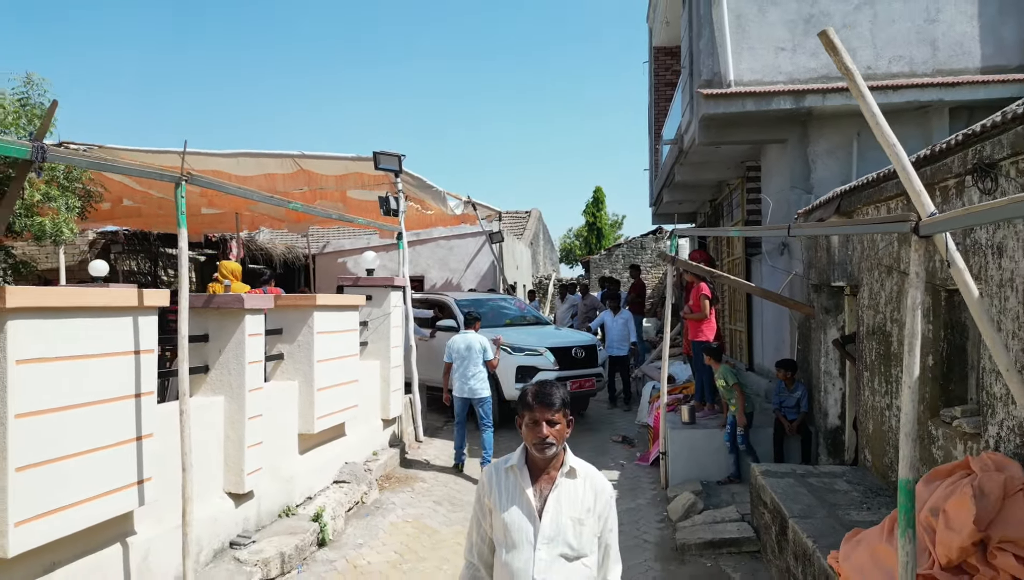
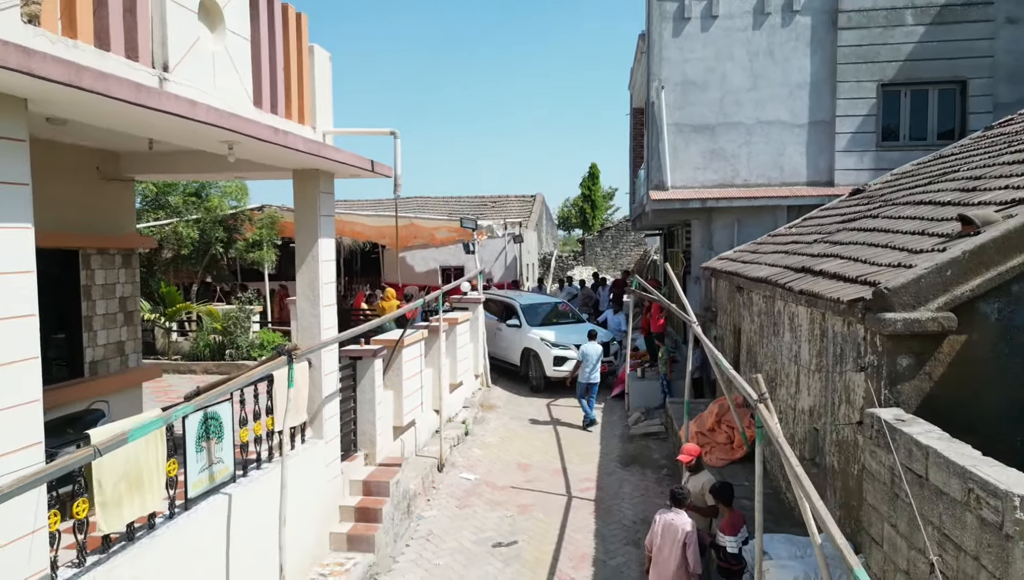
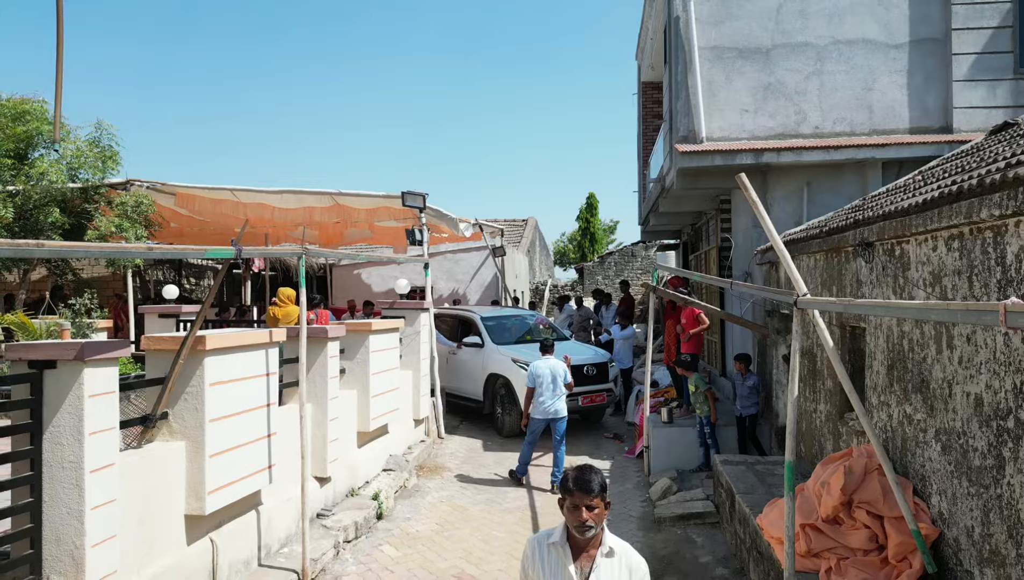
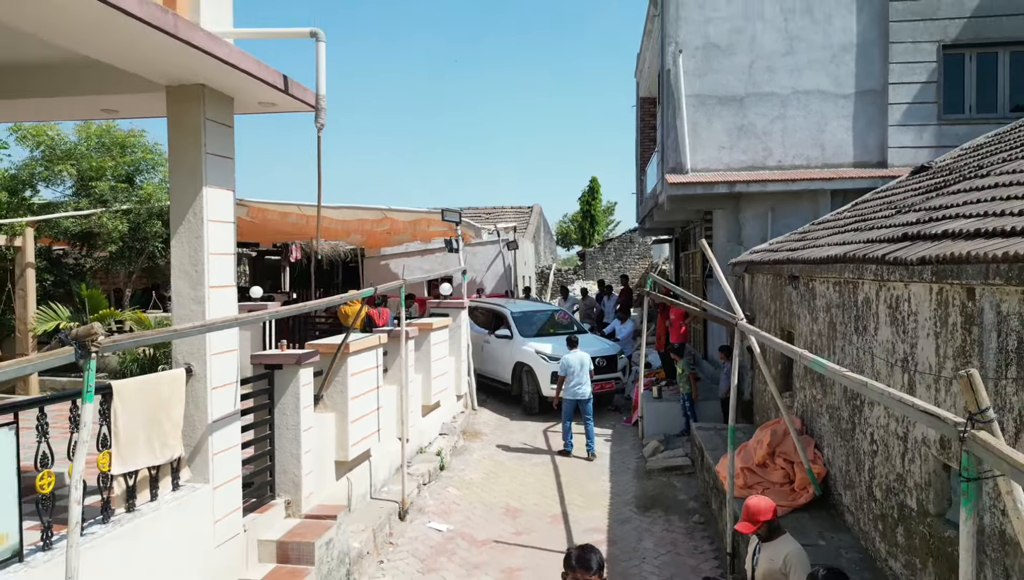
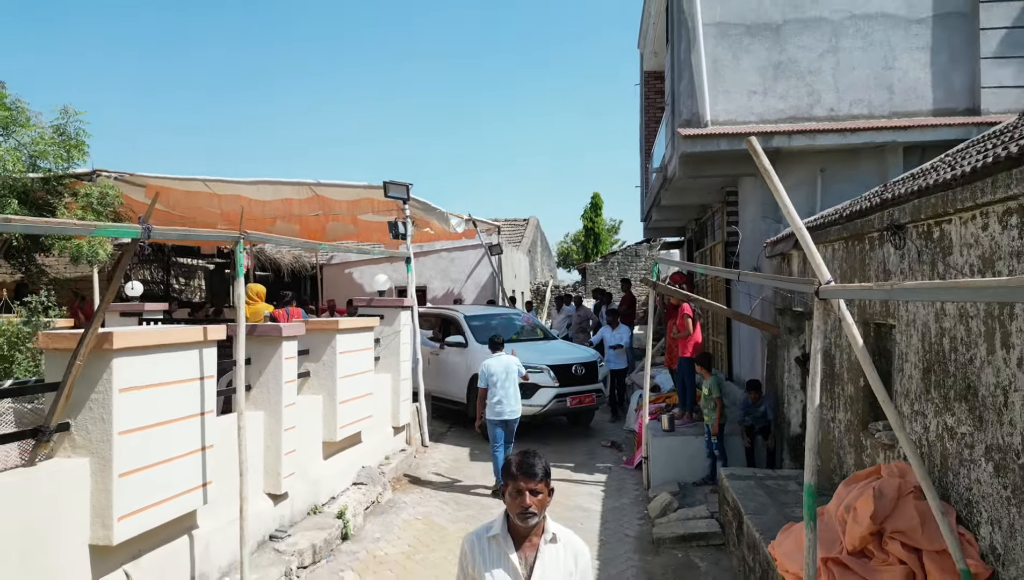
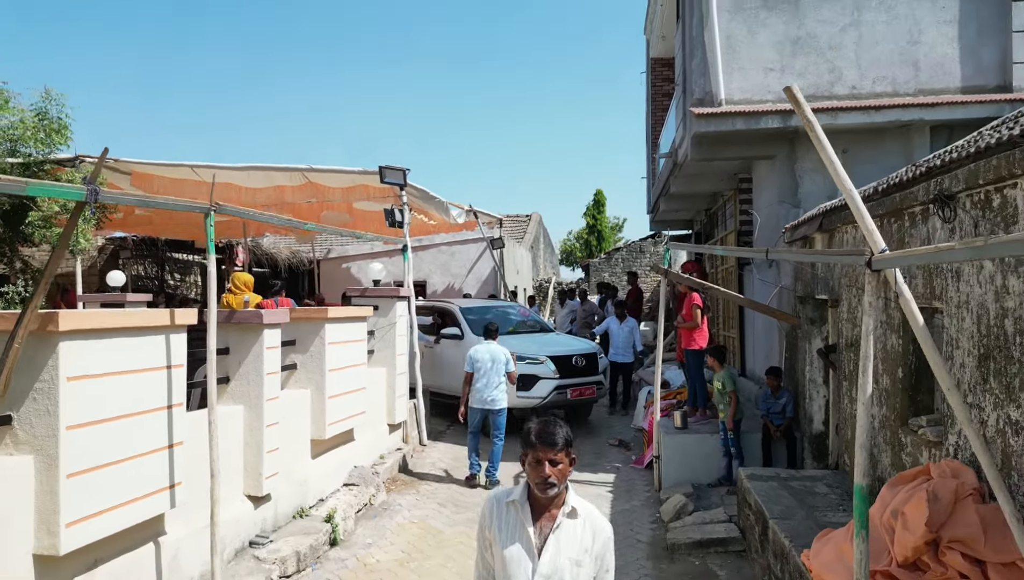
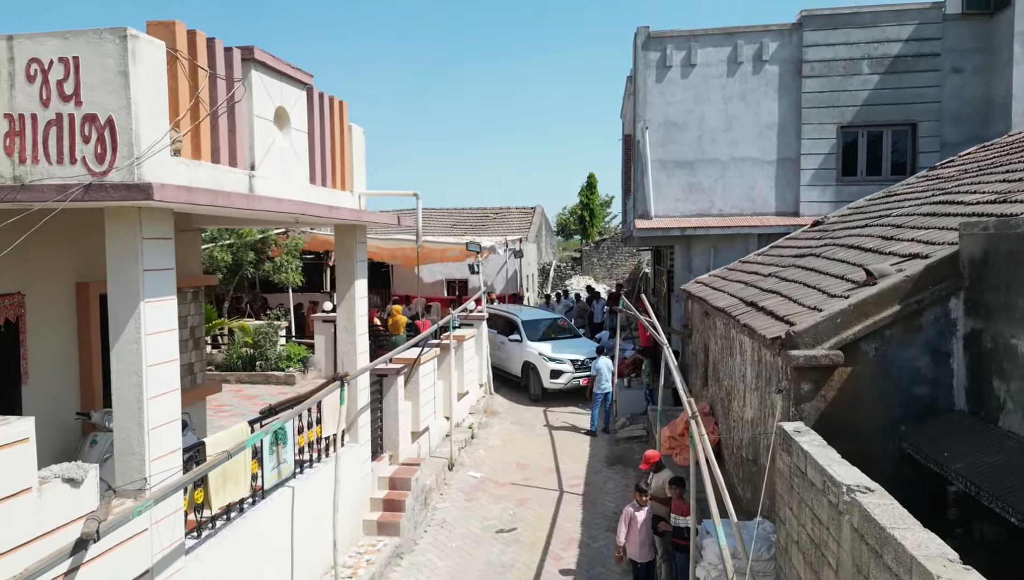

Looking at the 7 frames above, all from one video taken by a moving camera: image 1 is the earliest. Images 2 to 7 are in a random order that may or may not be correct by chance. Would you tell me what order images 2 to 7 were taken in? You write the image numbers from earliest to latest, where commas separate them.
6, 5, 3, 4, 2, 7
